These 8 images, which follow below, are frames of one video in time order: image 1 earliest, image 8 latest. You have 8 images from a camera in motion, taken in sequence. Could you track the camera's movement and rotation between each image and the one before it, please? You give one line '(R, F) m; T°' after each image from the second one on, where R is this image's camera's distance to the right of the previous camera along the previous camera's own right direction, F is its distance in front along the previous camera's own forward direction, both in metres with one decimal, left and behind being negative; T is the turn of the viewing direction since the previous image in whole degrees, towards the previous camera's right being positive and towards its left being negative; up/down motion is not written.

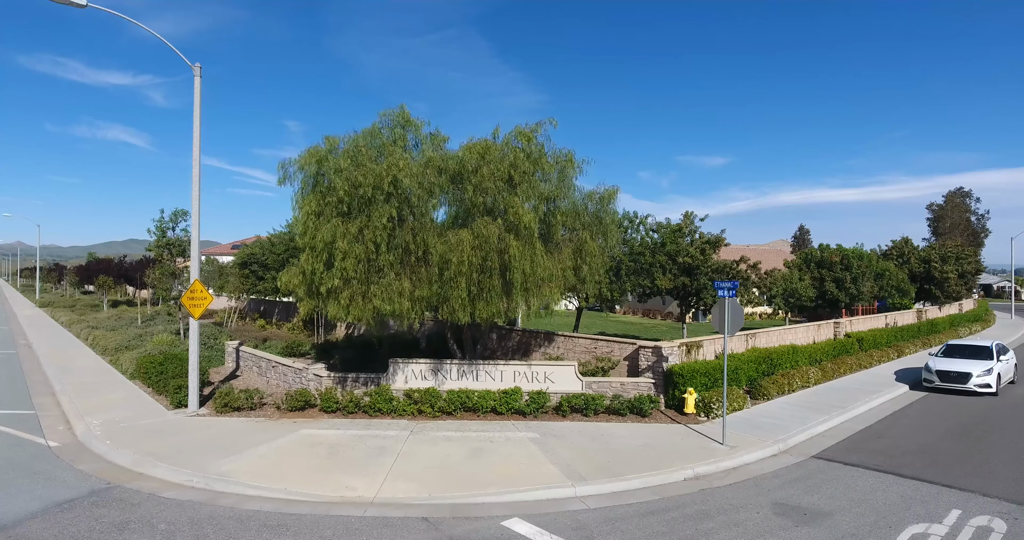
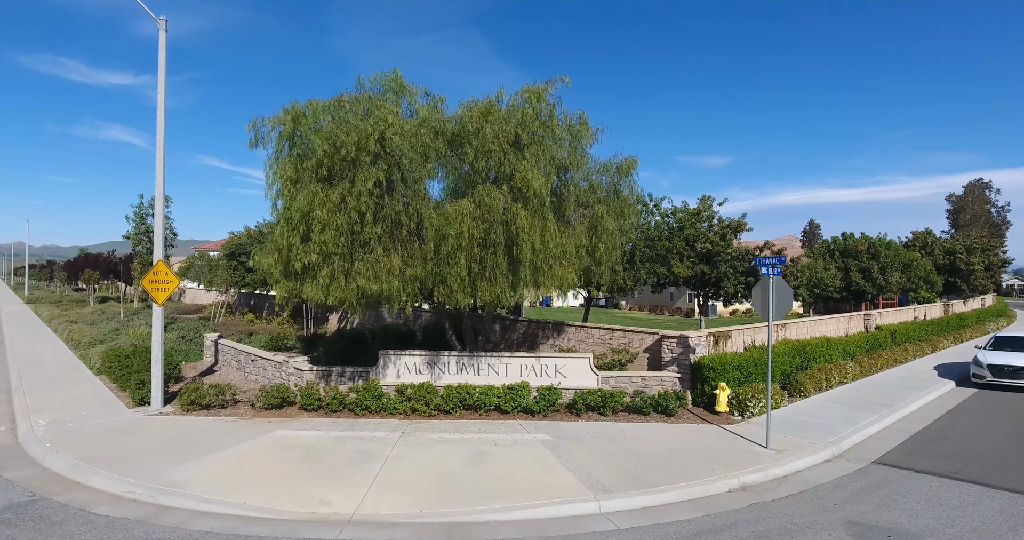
(-0.1, +1.4) m; 0°
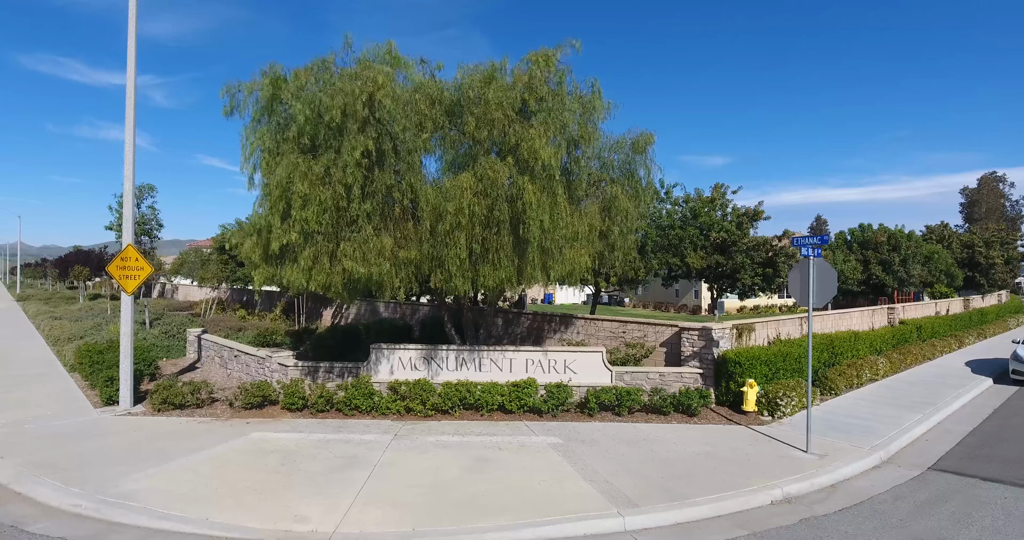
(-0.1, +1.0) m; 0°
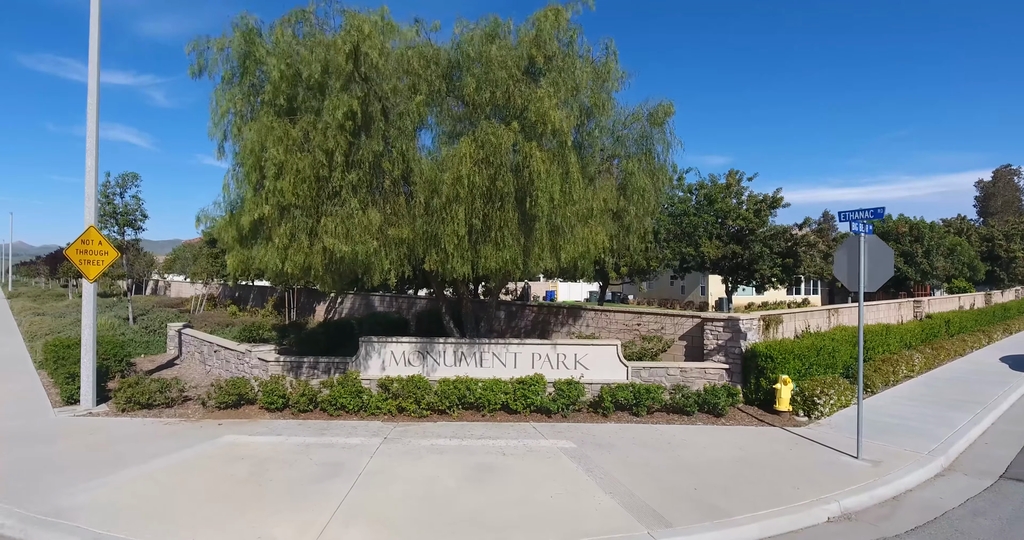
(-0.1, +1.0) m; 0°
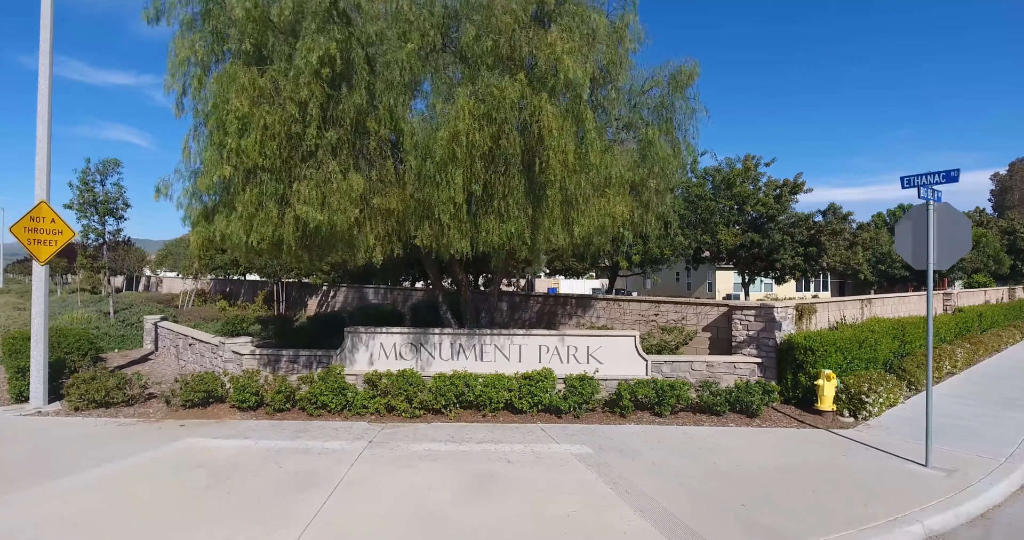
(-0.1, +1.0) m; 0°
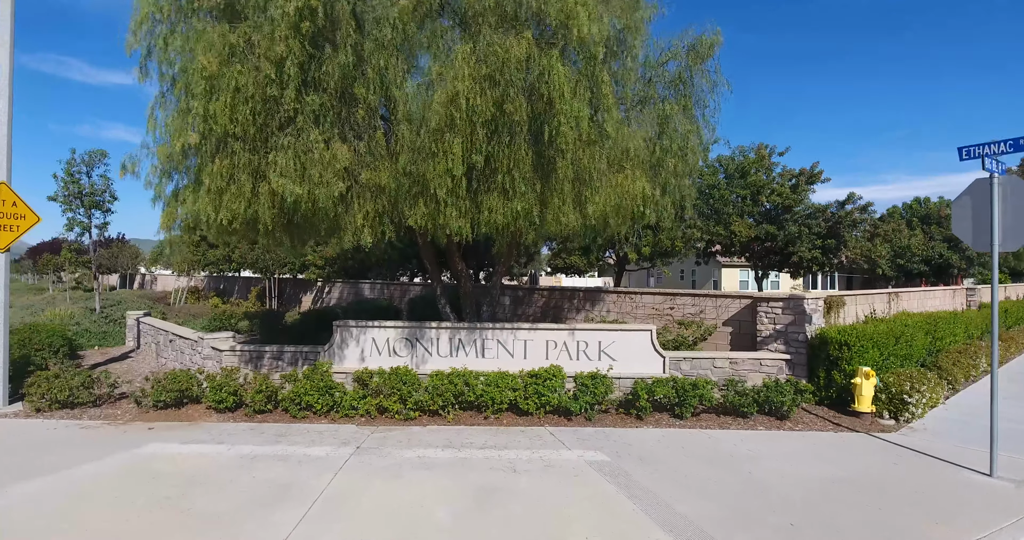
(0.0, +0.7) m; 0°
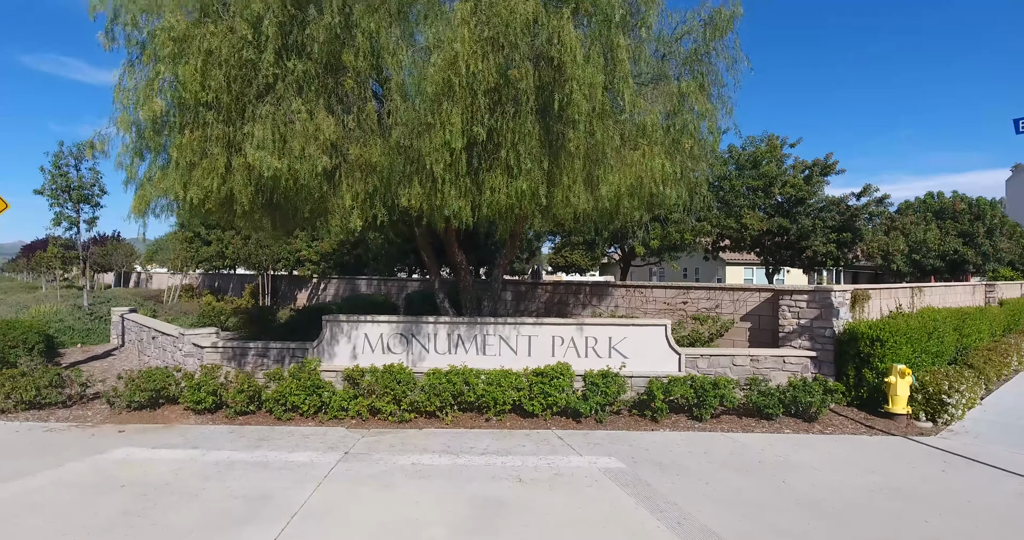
(0.0, +0.5) m; 0°
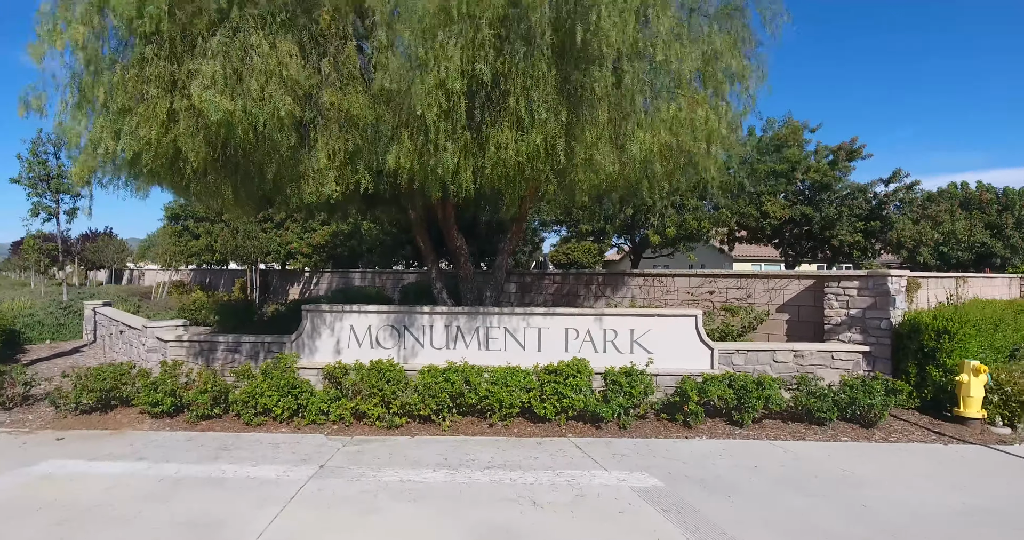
(-0.1, +0.9) m; 0°
